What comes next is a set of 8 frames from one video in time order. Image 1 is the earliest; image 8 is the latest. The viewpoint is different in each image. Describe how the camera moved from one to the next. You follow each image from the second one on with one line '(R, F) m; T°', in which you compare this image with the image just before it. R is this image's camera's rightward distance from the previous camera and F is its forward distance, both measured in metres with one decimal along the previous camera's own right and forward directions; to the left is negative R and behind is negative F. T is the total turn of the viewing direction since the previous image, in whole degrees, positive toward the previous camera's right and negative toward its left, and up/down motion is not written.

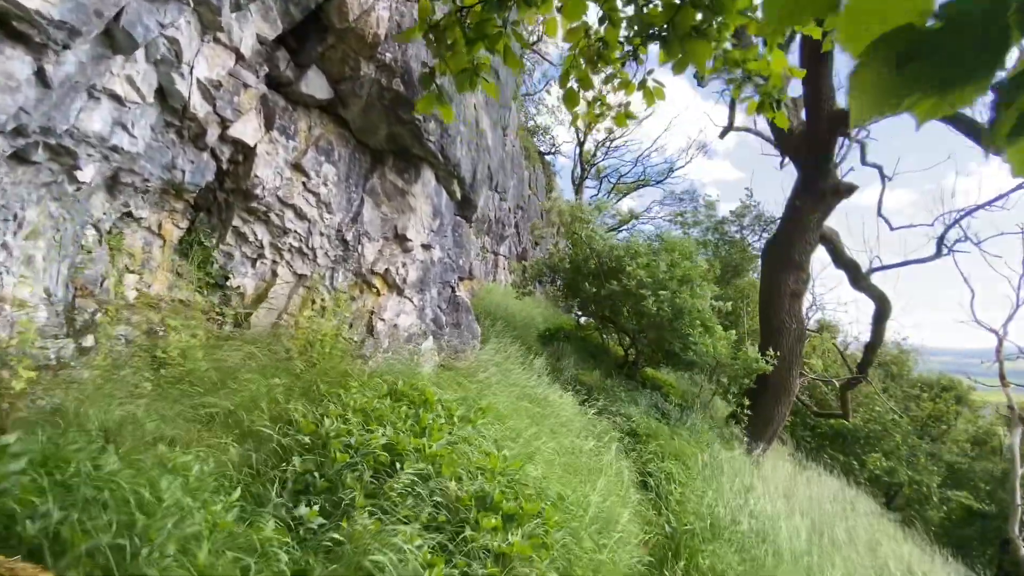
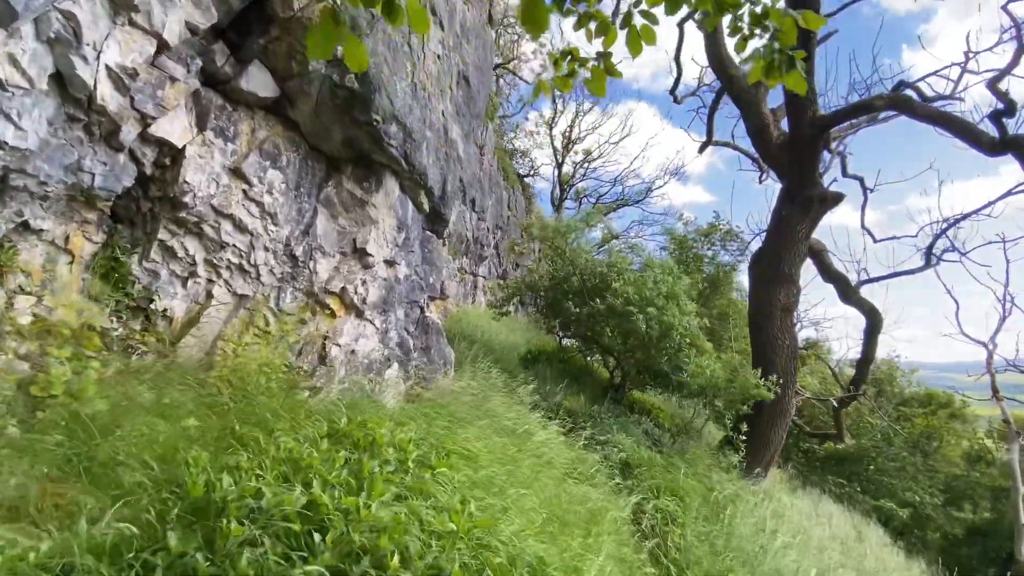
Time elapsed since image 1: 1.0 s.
(+0.1, +0.6) m; +2°
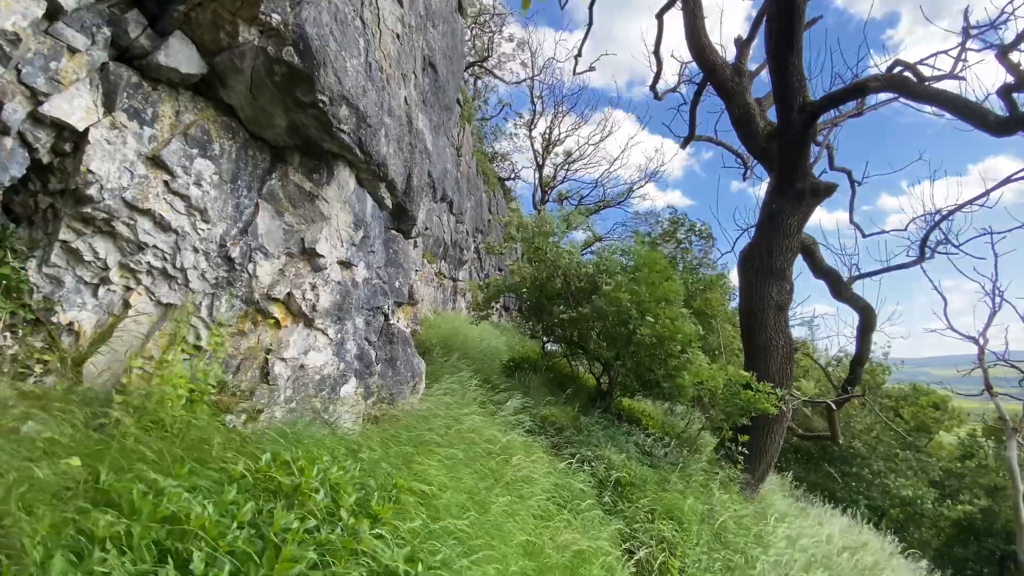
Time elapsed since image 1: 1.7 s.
(+0.1, +0.6) m; +2°
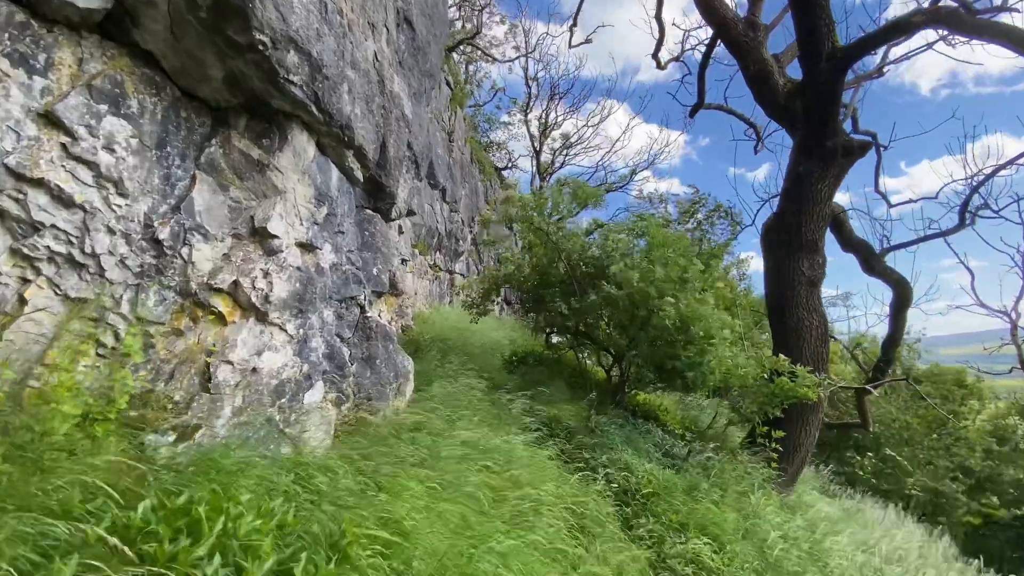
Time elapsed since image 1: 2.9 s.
(+0.1, +0.8) m; 0°
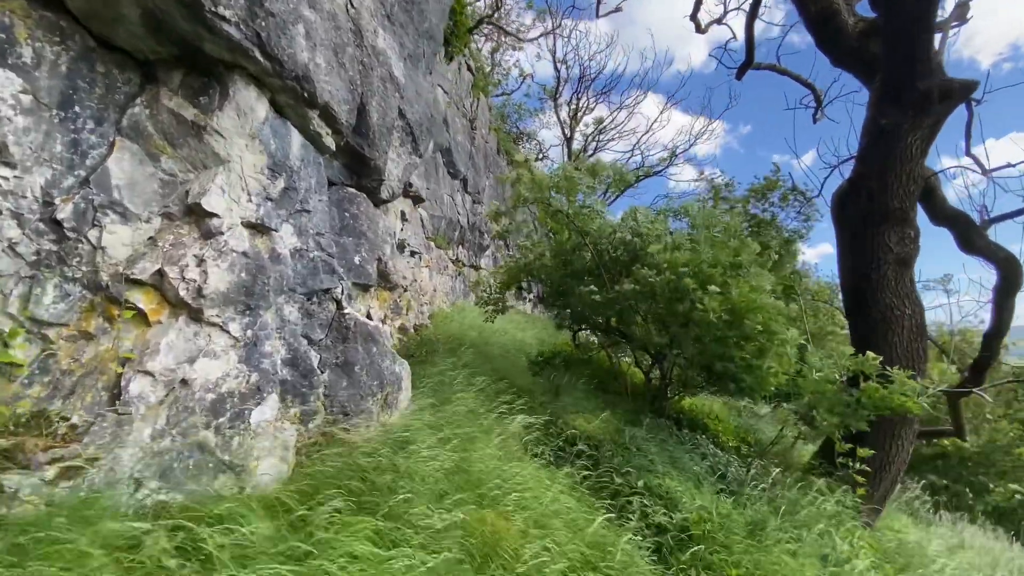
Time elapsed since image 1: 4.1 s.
(+0.3, +0.9) m; -5°
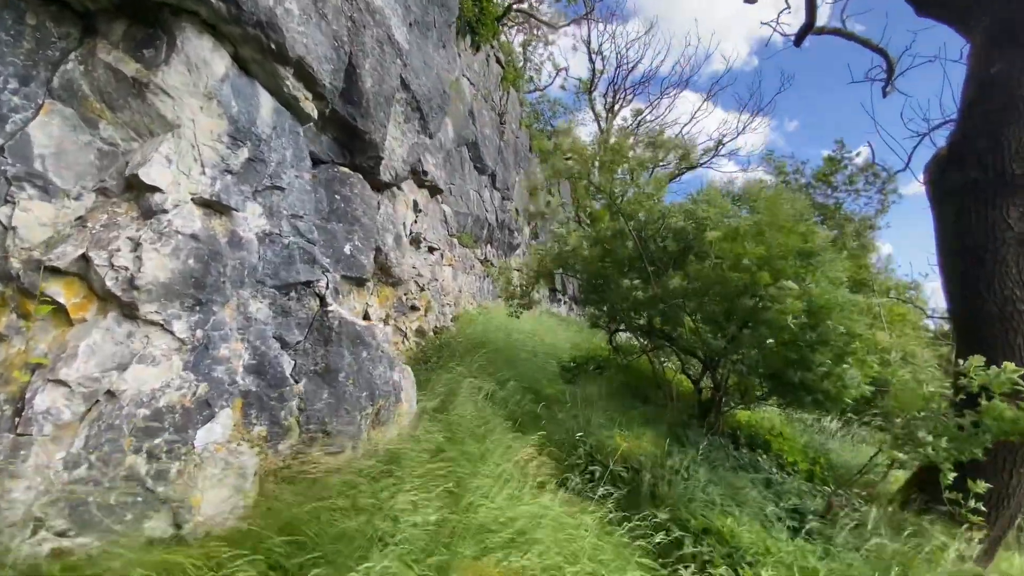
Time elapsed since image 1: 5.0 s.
(+0.1, +0.7) m; -5°
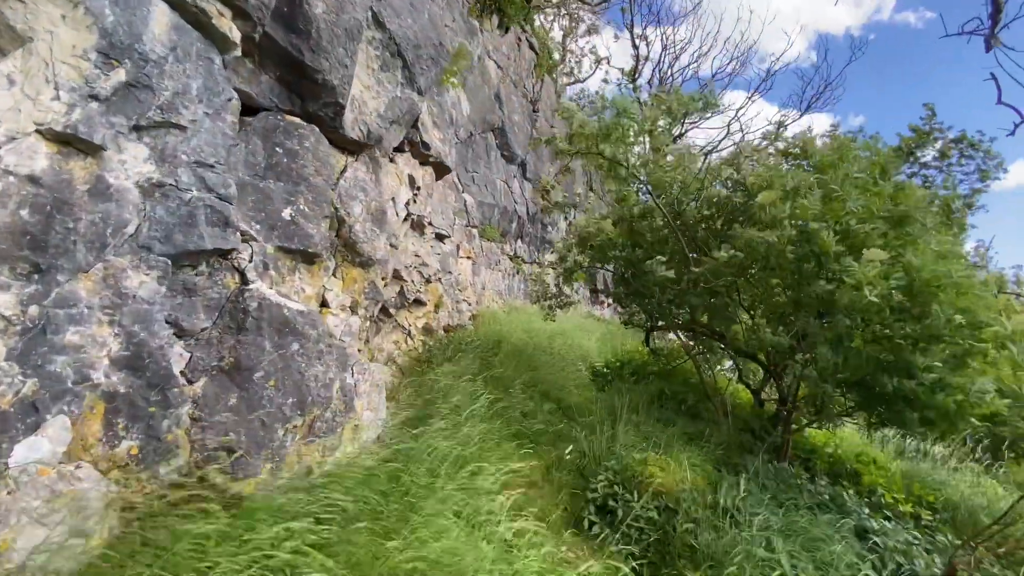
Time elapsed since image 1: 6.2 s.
(+0.4, +0.9) m; -6°
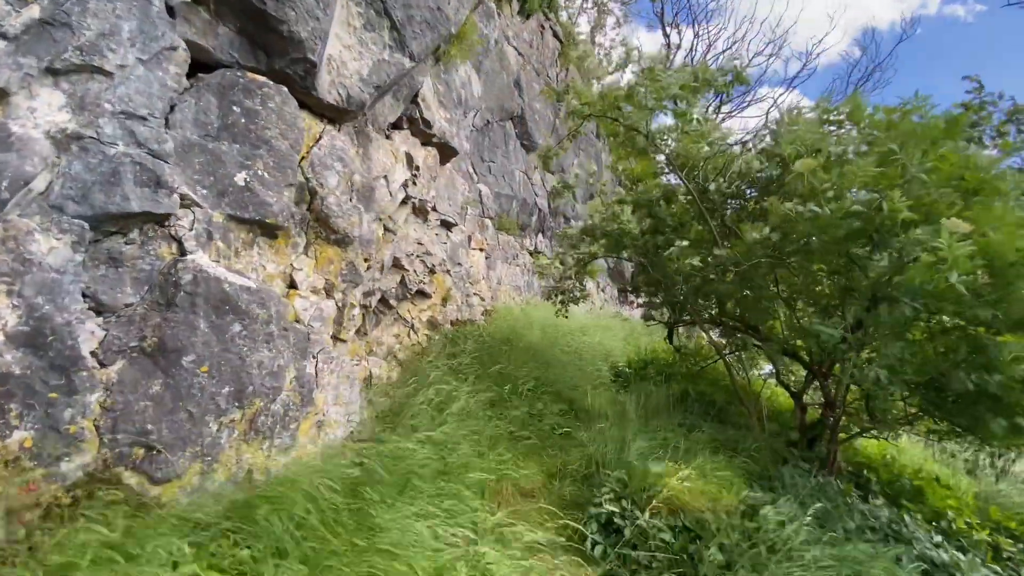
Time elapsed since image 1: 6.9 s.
(+0.2, +0.4) m; -4°
